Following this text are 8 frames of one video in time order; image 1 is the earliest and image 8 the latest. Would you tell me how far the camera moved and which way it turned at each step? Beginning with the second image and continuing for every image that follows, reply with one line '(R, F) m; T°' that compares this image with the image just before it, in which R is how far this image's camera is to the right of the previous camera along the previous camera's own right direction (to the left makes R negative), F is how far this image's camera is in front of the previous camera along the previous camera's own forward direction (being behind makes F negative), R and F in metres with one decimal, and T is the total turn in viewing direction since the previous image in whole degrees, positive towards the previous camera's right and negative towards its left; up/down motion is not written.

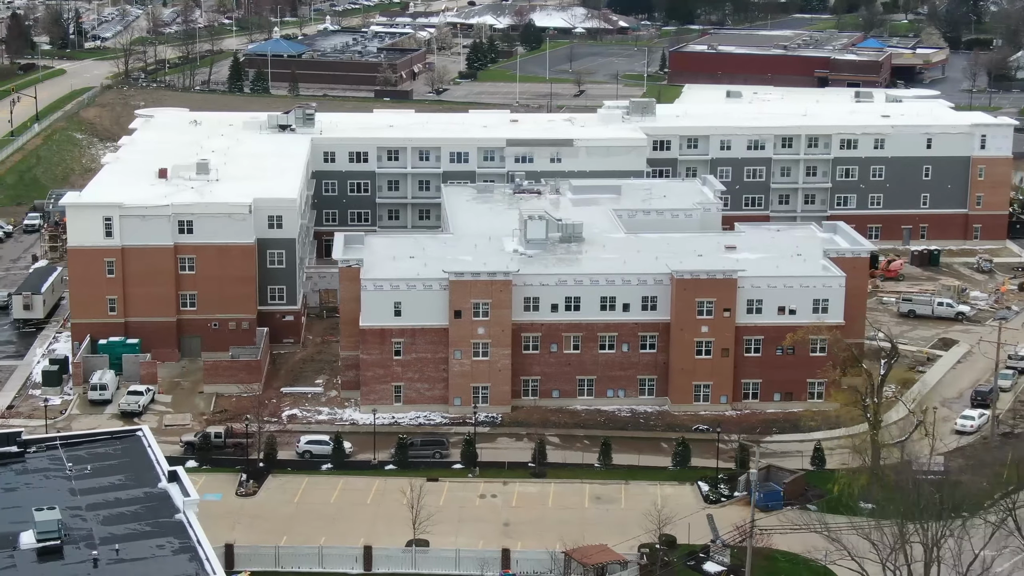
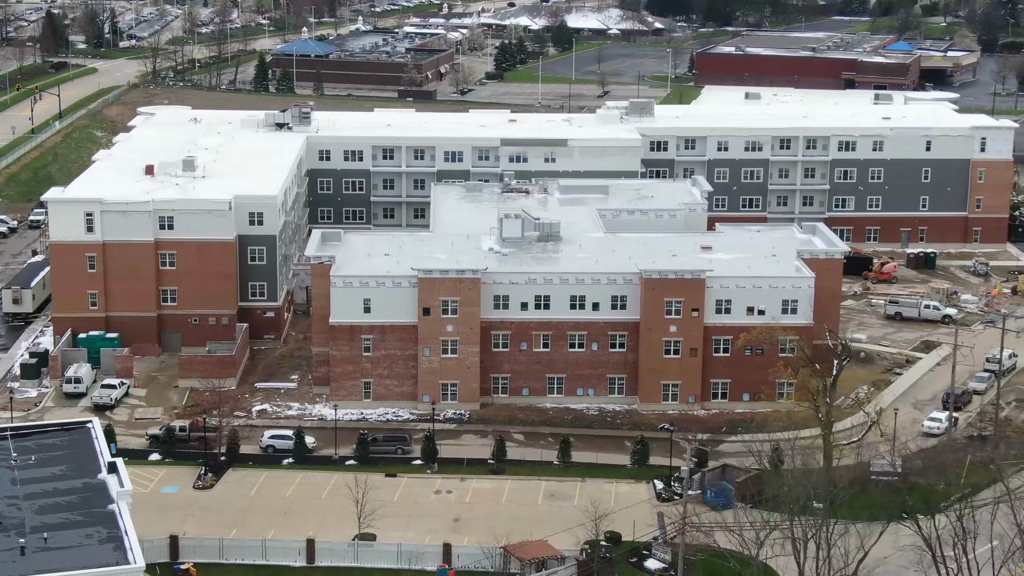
(+3.1, -0.2) m; -2°
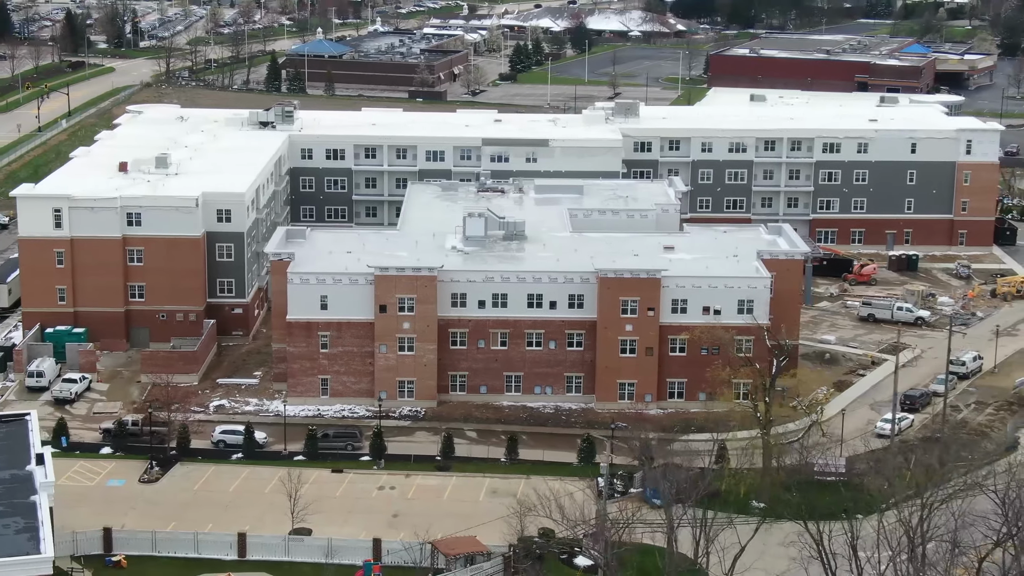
(+3.1, -0.2) m; -1°
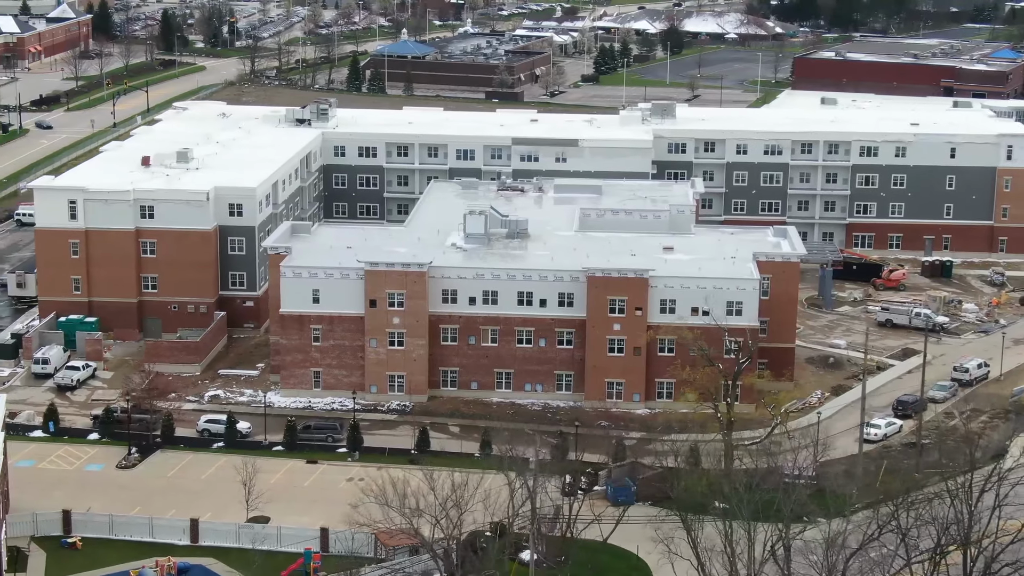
(+5.0, -0.2) m; -4°
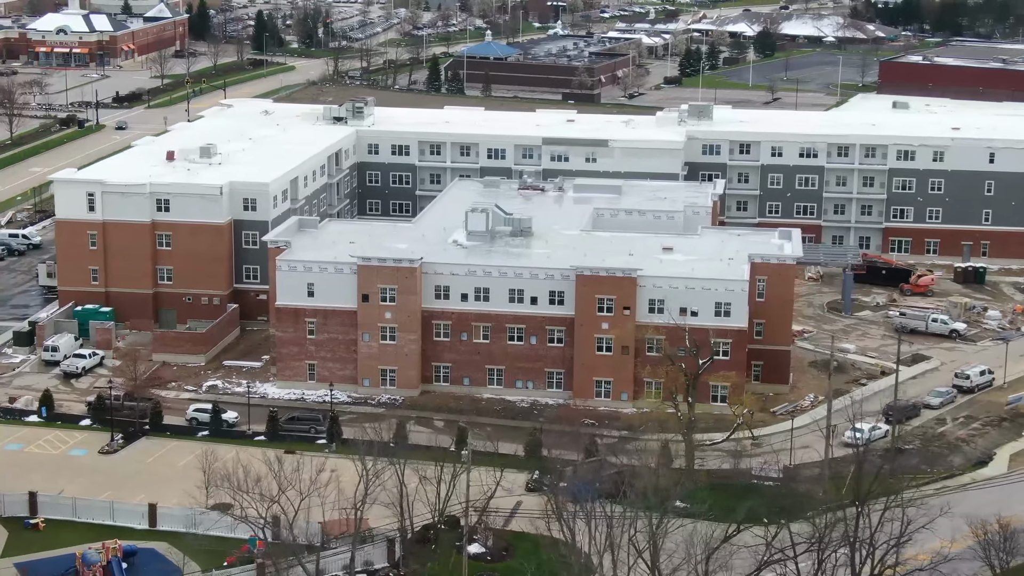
(+5.1, -0.2) m; -4°
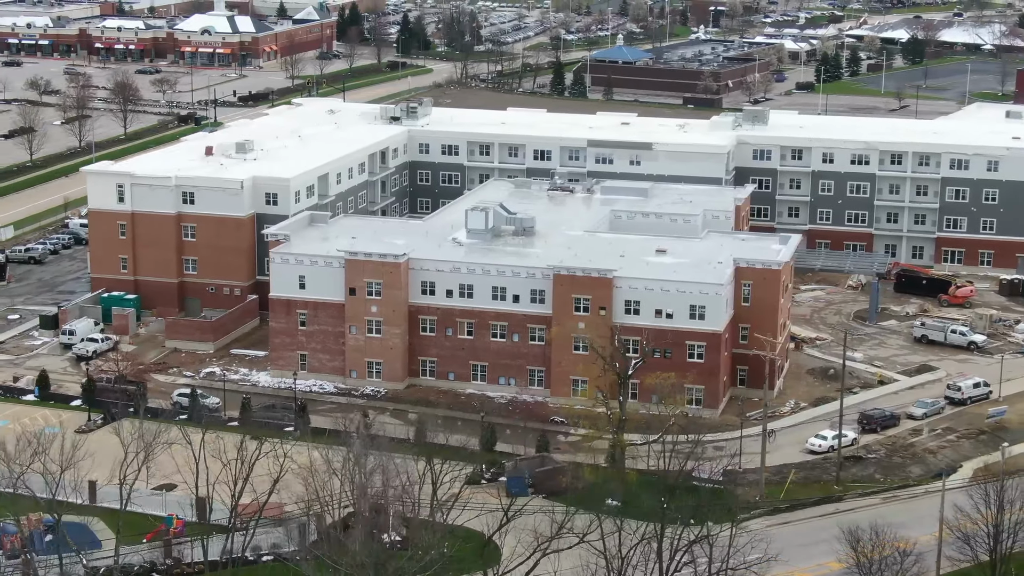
(+8.3, -0.4) m; -7°
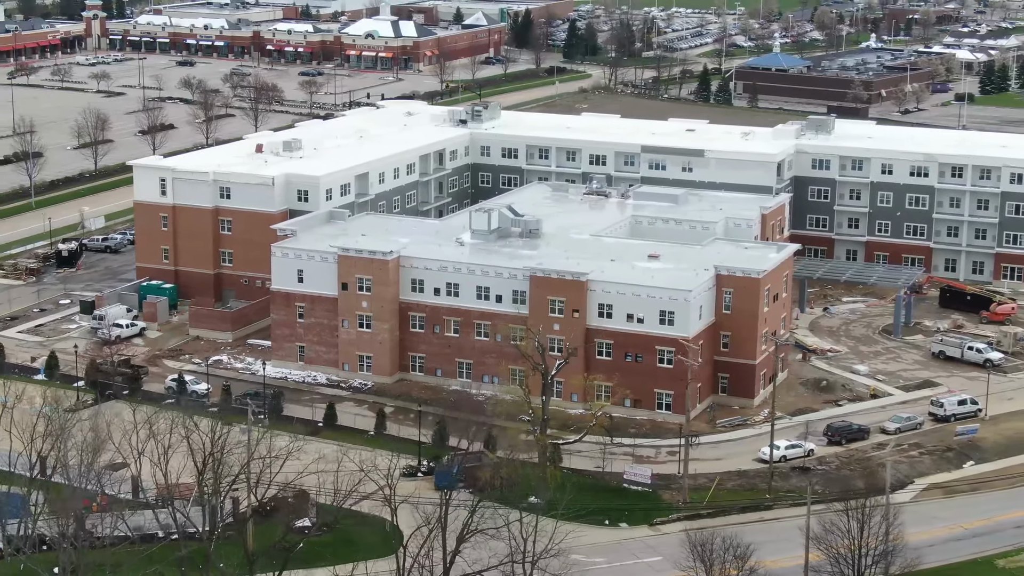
(+9.8, -0.5) m; -8°
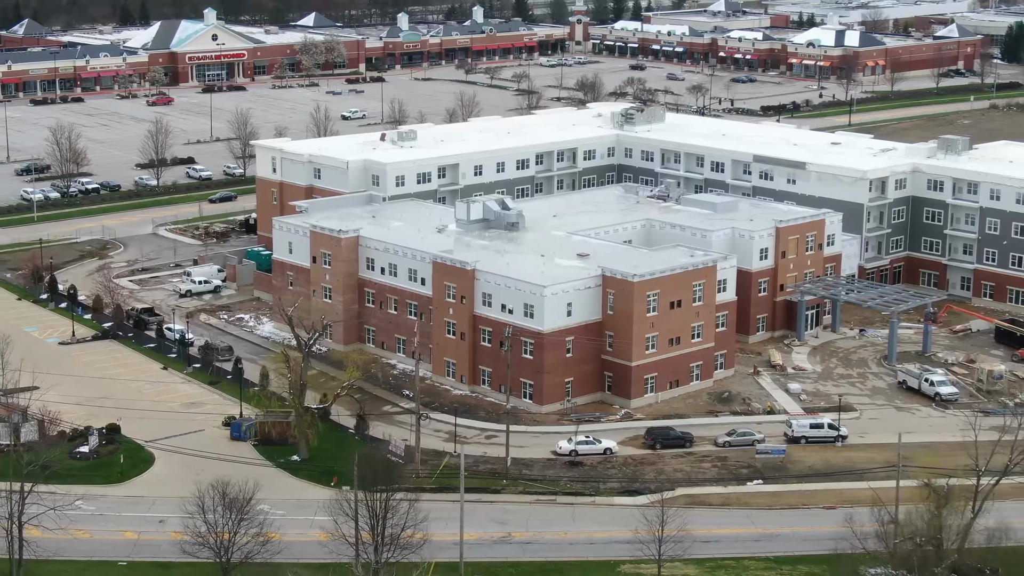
(+30.7, +2.1) m; -23°
